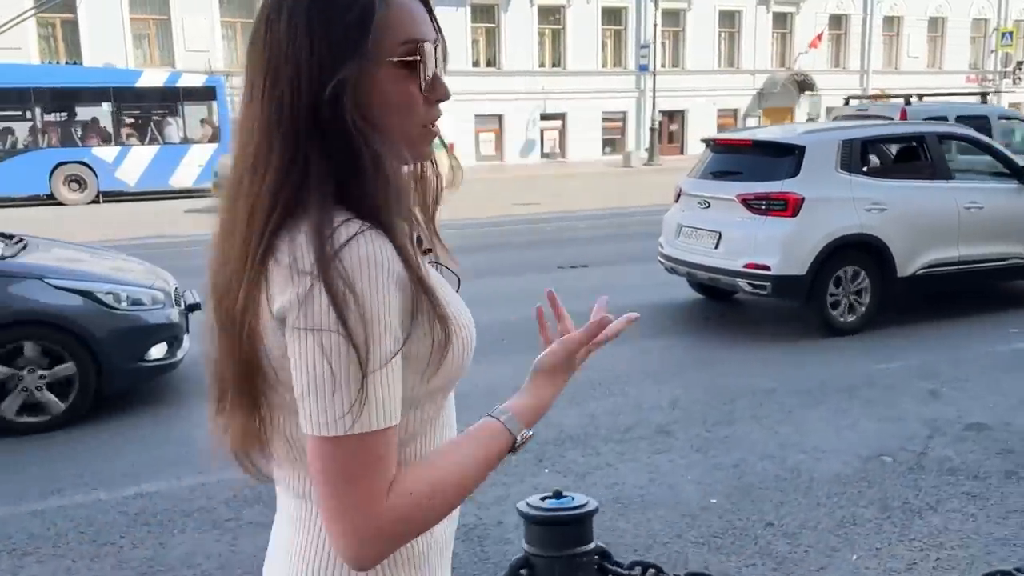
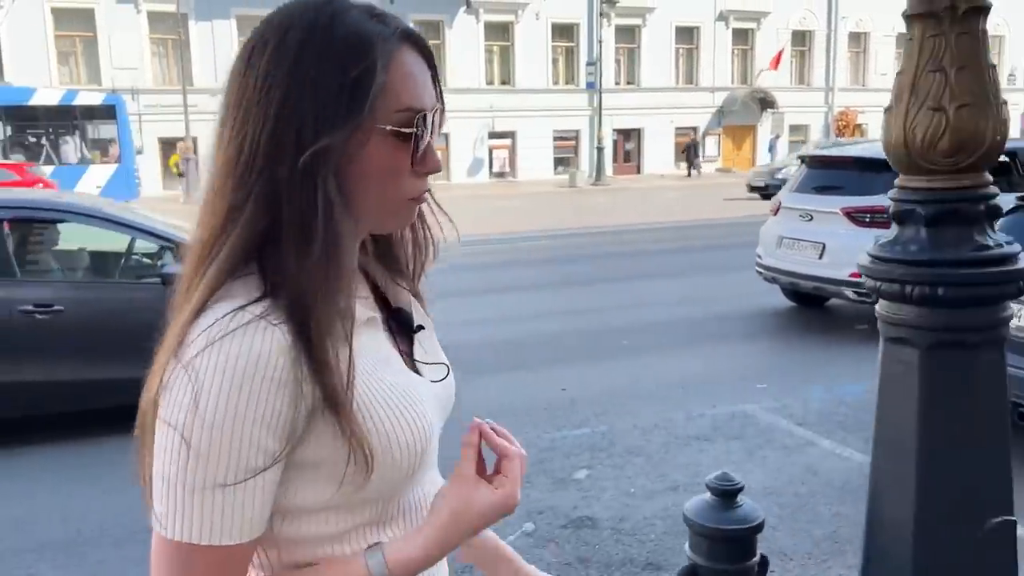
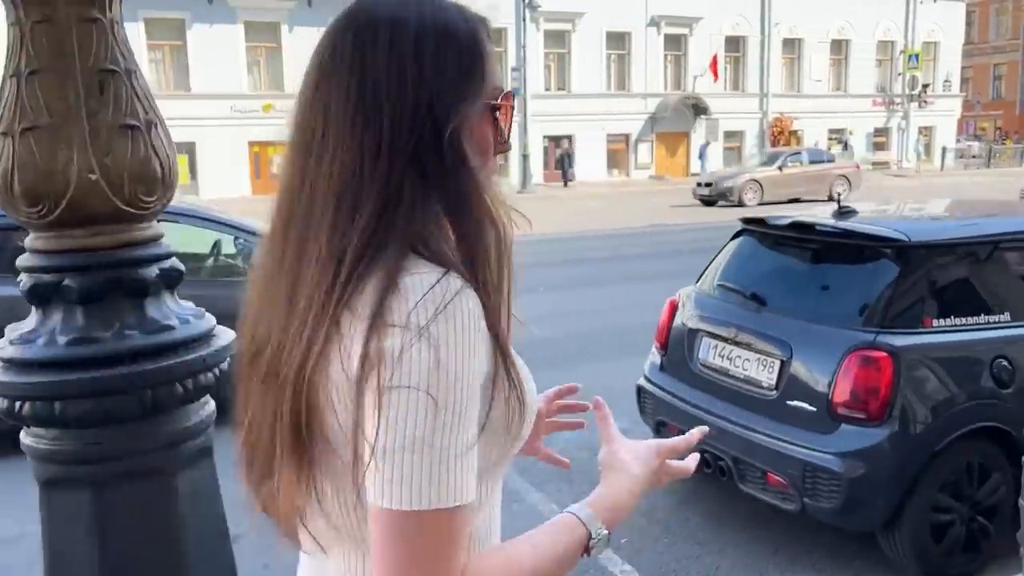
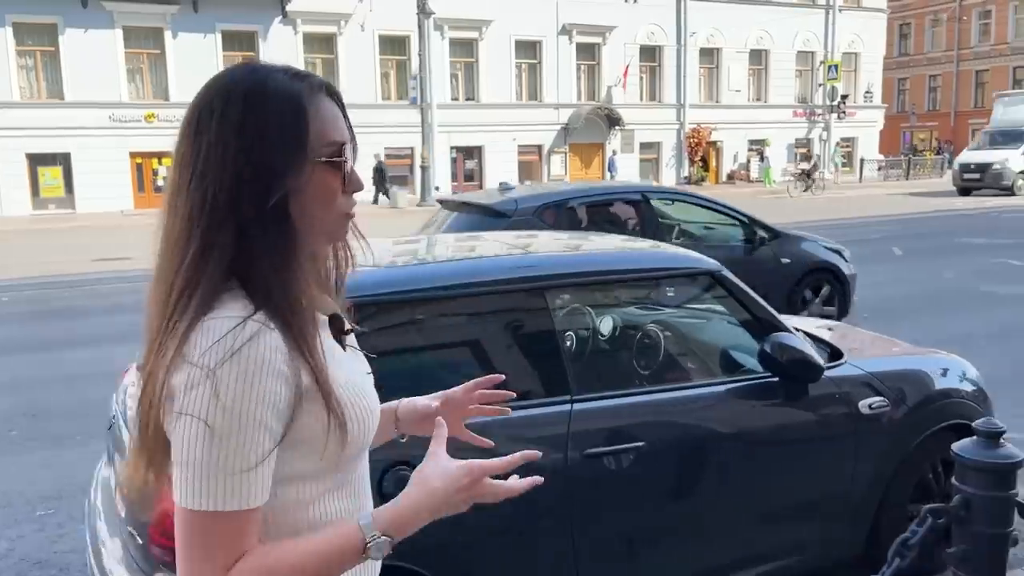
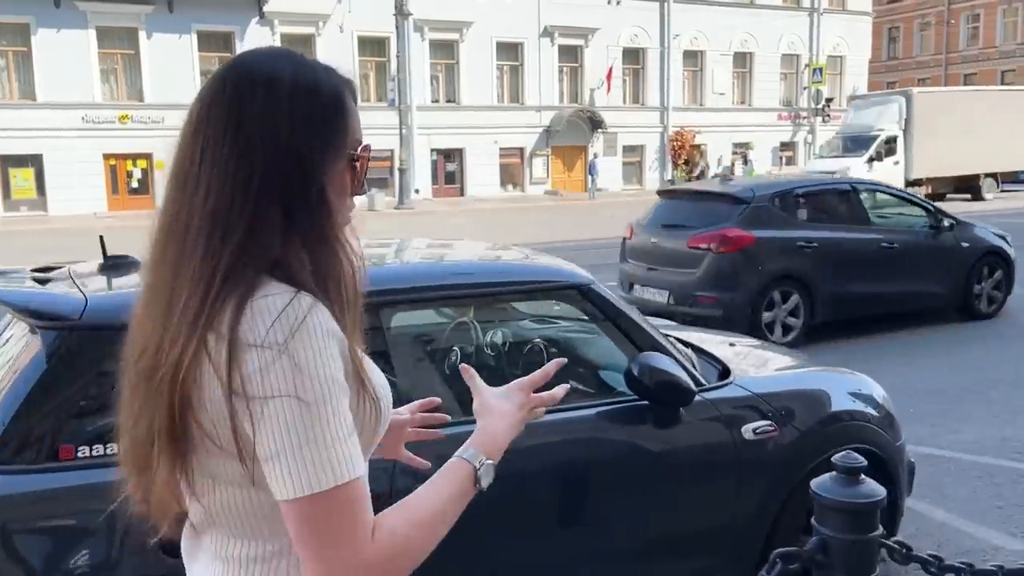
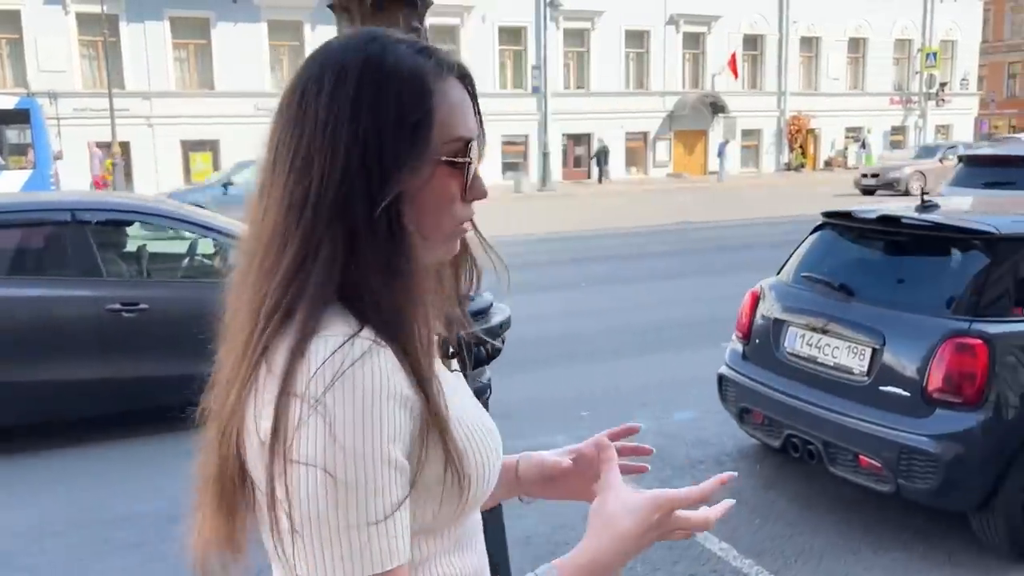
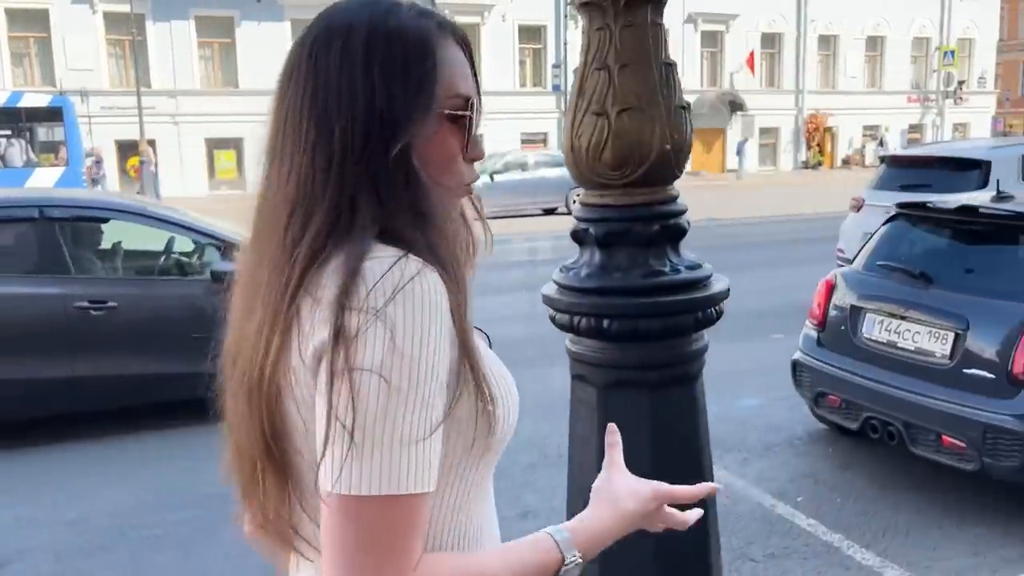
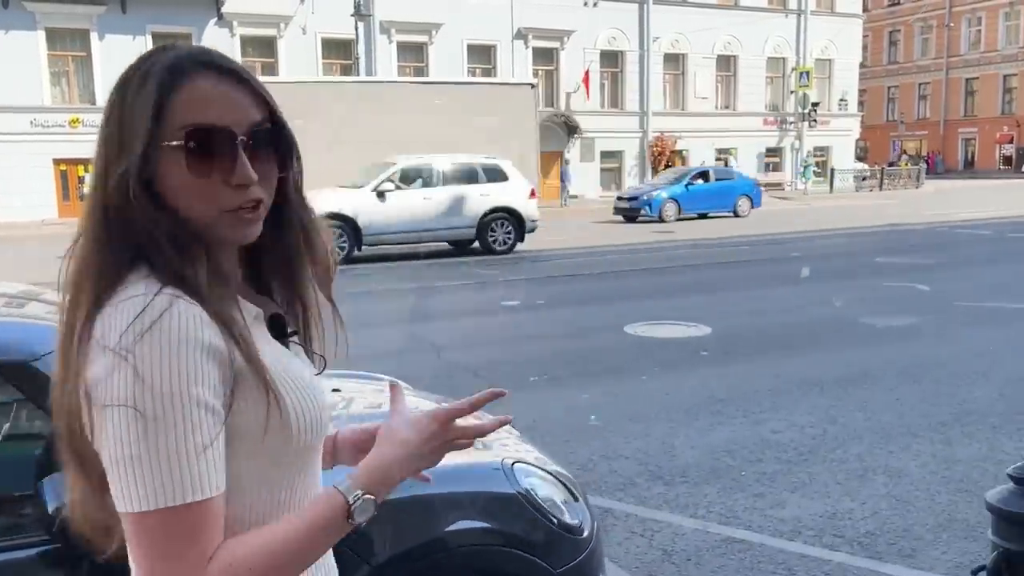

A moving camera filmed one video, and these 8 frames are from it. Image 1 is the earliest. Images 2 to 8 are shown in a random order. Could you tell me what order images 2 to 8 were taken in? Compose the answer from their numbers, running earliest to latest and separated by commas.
2, 7, 6, 3, 4, 5, 8
